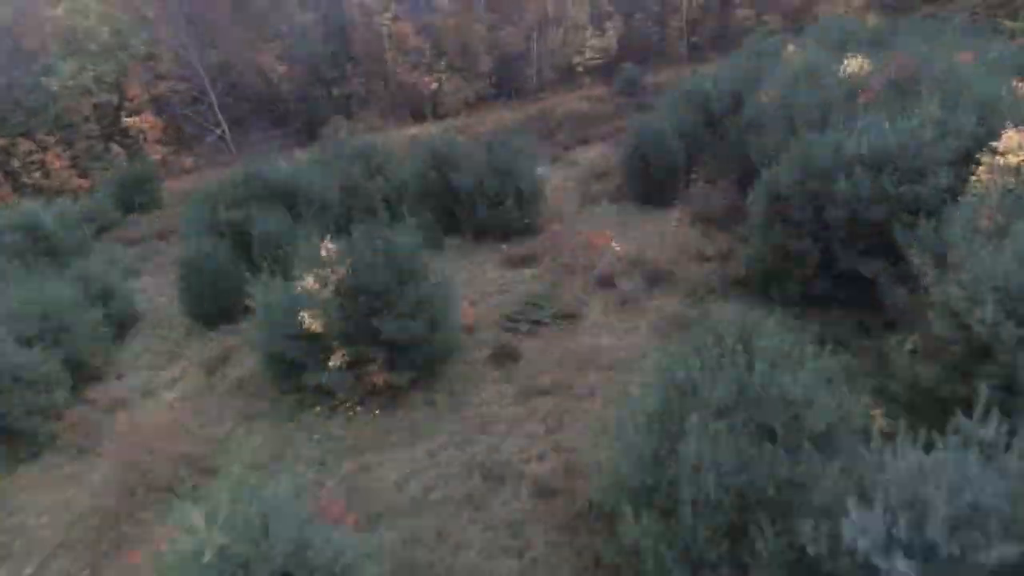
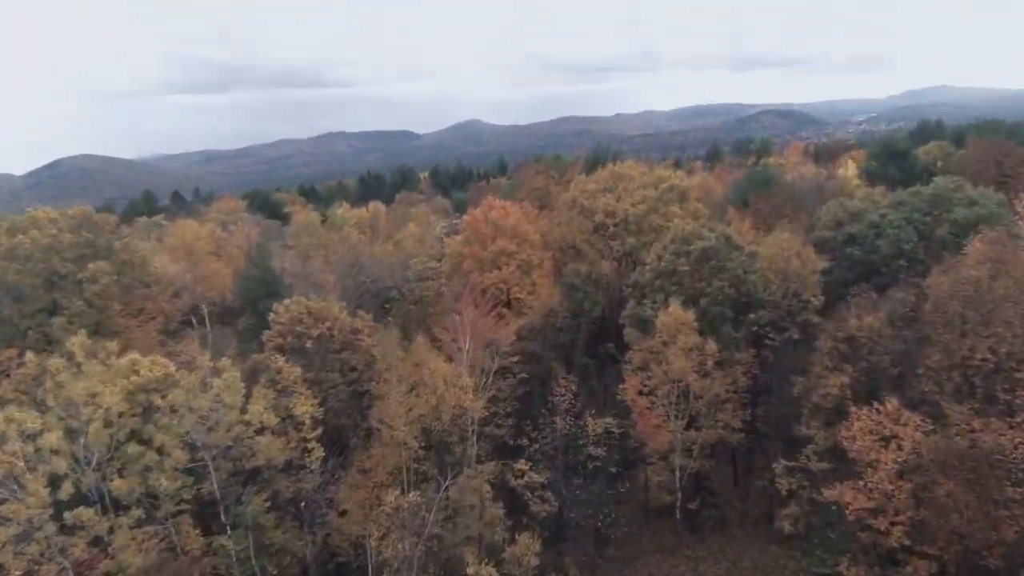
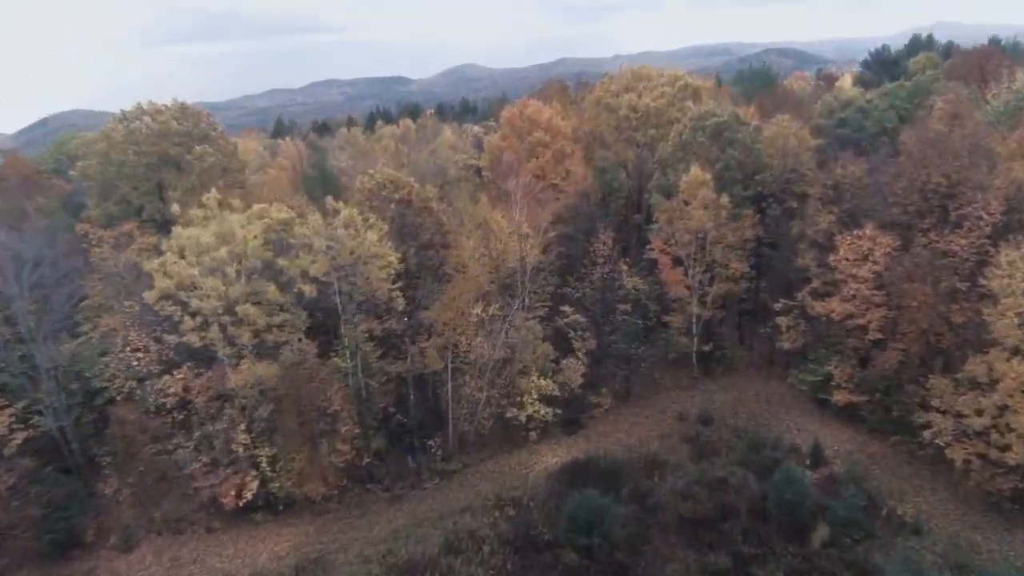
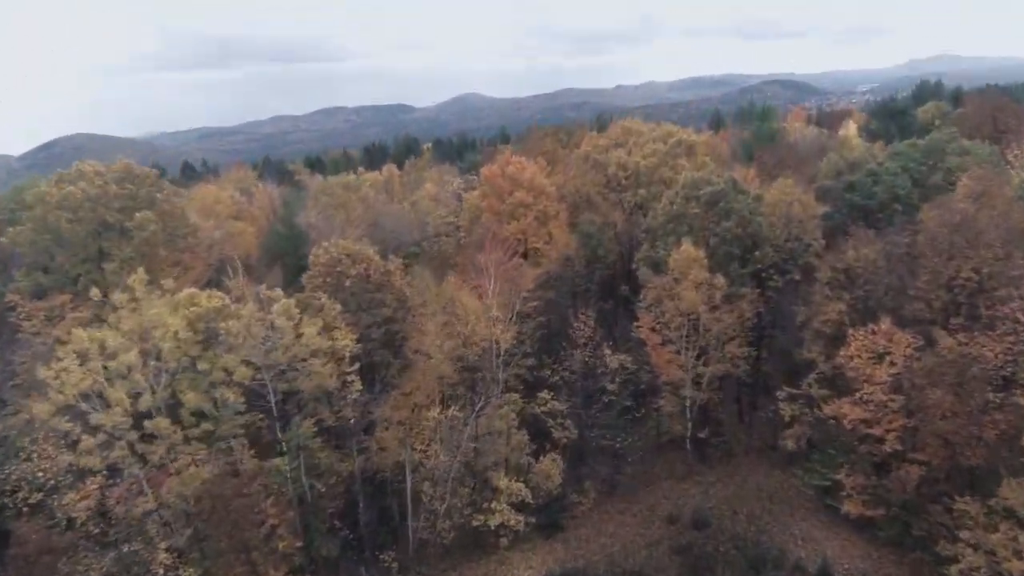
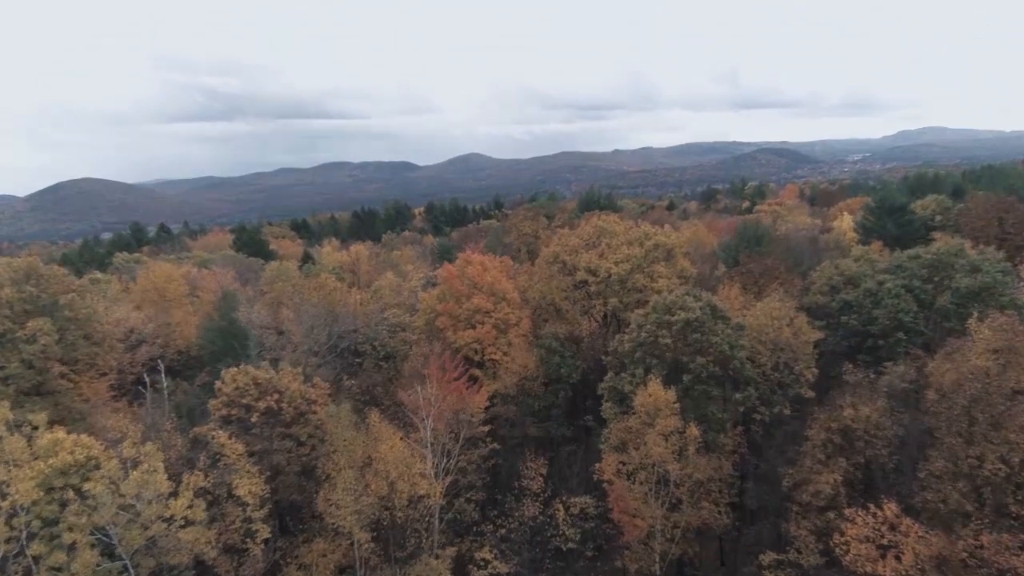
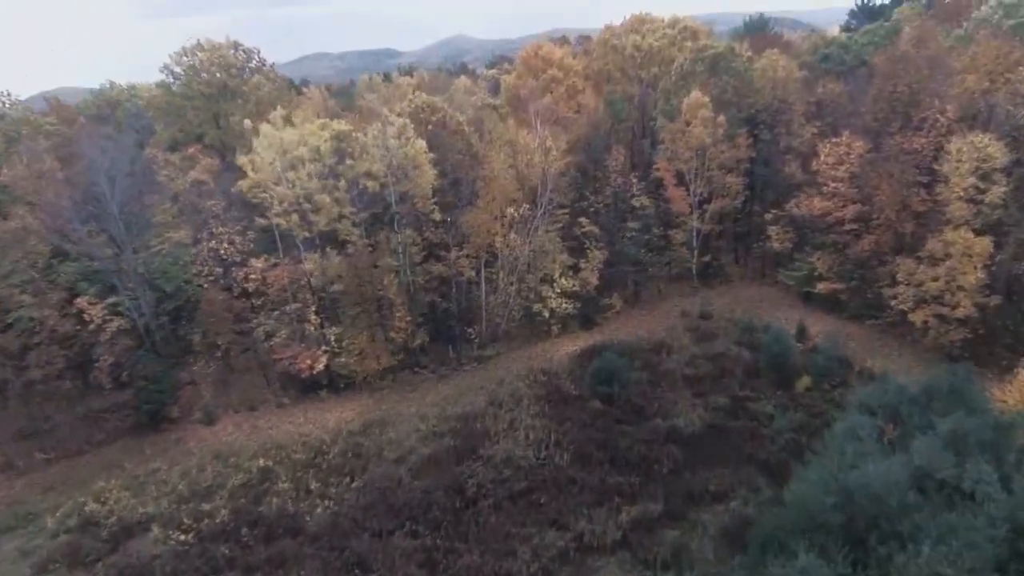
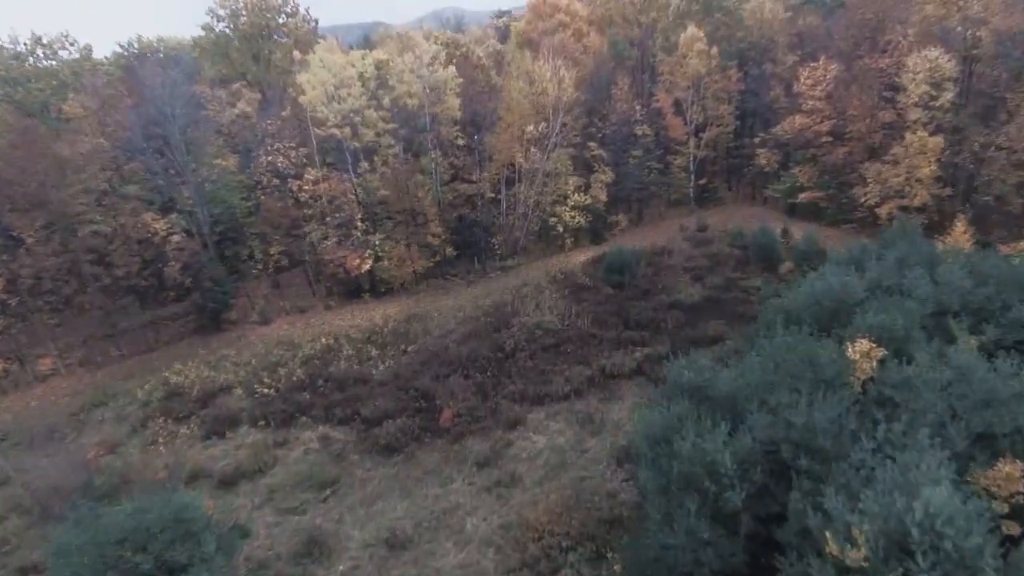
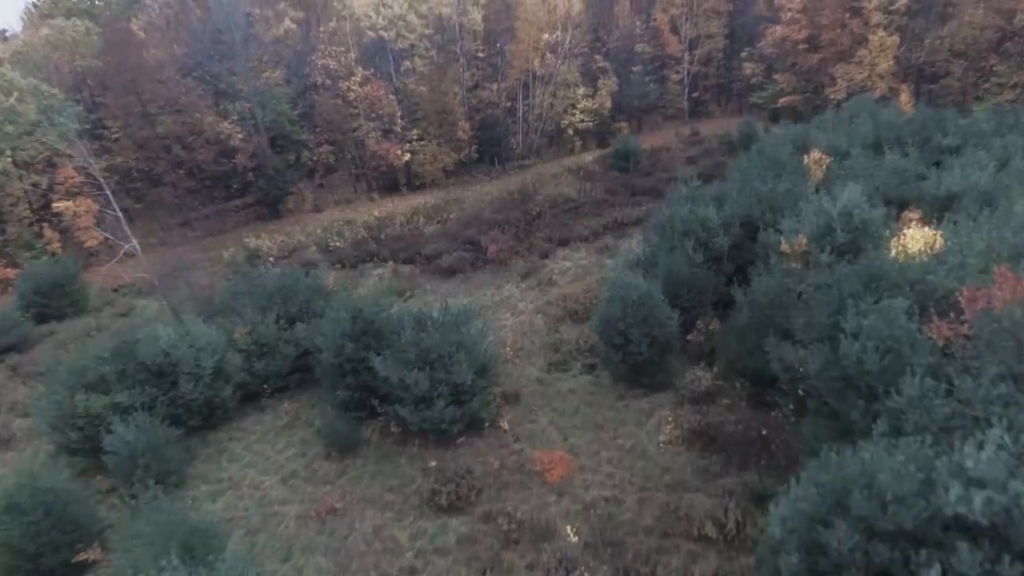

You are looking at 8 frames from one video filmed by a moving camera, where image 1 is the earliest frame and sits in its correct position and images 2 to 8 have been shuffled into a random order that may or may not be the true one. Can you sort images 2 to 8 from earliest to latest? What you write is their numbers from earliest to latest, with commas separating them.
8, 7, 6, 3, 4, 2, 5
